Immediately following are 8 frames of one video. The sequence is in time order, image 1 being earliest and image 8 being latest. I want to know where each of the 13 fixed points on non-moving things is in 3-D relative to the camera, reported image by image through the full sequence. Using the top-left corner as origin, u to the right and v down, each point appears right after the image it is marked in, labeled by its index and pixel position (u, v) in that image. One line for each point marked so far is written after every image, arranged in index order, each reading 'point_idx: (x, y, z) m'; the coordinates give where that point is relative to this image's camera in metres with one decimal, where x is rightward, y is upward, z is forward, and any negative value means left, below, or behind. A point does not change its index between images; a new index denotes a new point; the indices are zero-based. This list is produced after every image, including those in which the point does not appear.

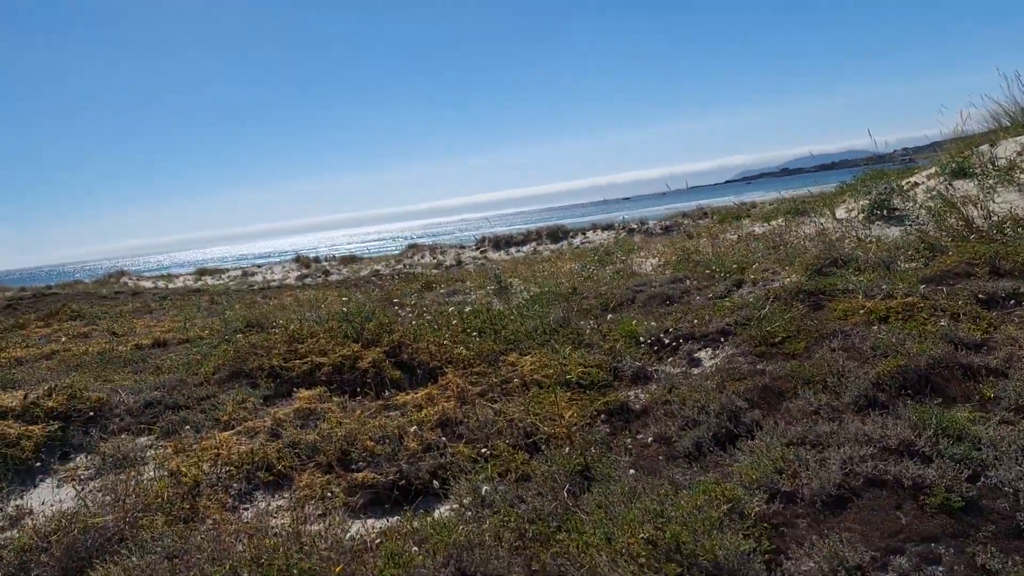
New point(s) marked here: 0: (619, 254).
0: (+2.0, +0.5, +9.5) m
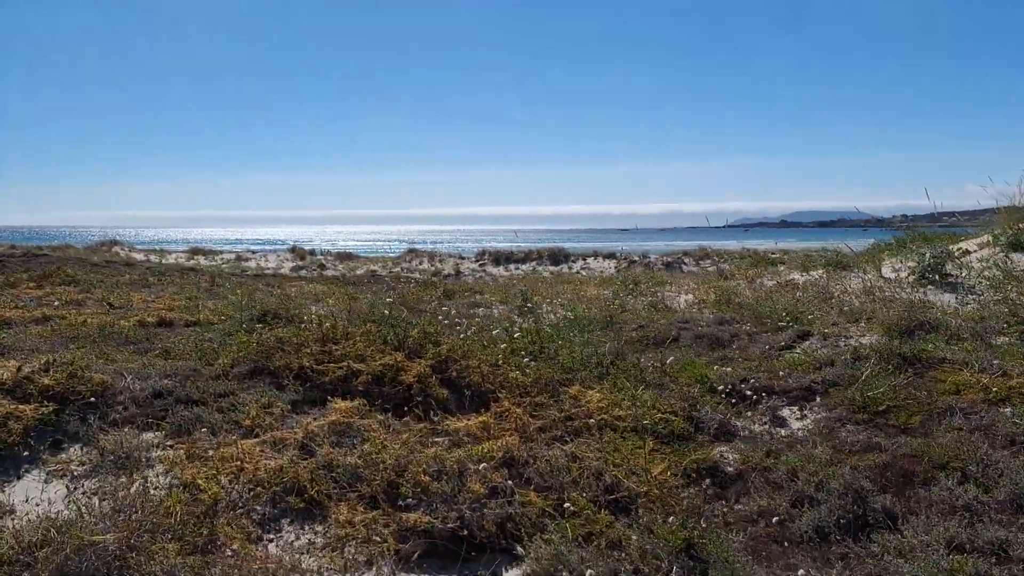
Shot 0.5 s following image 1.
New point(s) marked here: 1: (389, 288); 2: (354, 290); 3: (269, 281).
0: (+2.3, -0.1, +9.2) m
1: (-2.6, 0.0, +11.8) m
2: (-3.5, -0.1, +12.1) m
3: (-8.5, +0.3, +18.9) m
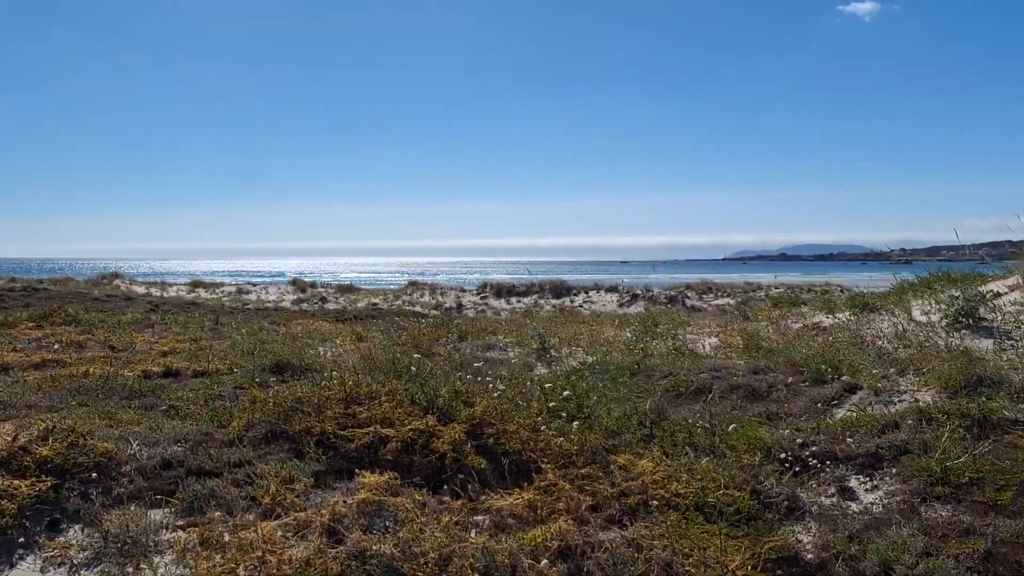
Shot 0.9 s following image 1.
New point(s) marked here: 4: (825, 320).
0: (+2.6, -0.8, +8.9) m
1: (-2.4, -0.9, +11.5) m
2: (-3.3, -0.9, +11.9) m
3: (-8.3, -1.0, +18.7) m
4: (+4.5, -0.5, +7.5) m
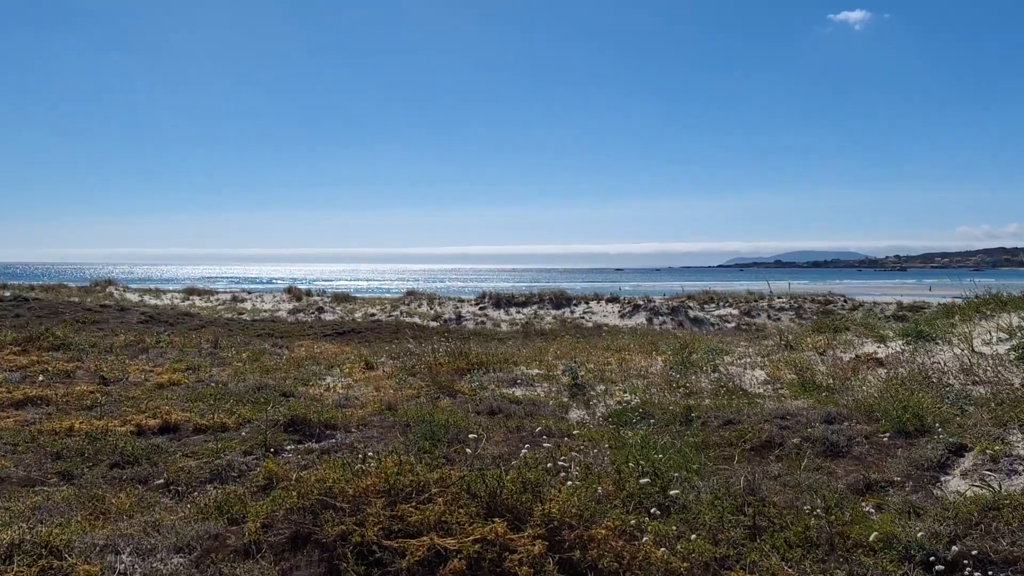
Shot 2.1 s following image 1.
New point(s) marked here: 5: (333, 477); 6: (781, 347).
0: (+2.9, -1.1, +8.4) m
1: (-2.1, -1.3, +10.9) m
2: (-3.0, -1.3, +11.3) m
3: (-8.1, -1.5, +18.1) m
4: (+4.8, -0.8, +6.9) m
5: (-0.9, -0.9, +2.7) m
6: (+4.2, -1.0, +8.3) m
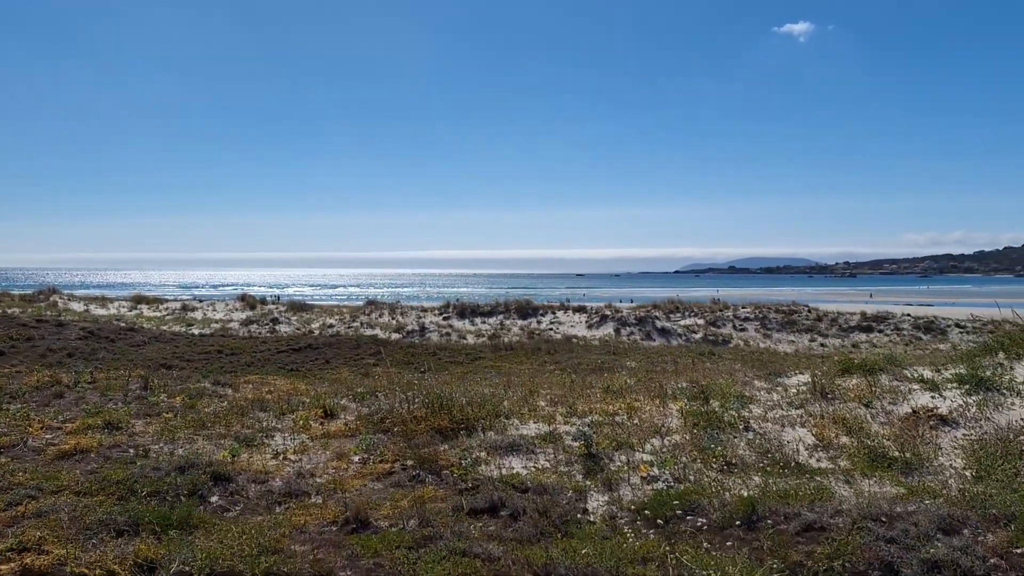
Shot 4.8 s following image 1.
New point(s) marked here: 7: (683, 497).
0: (+2.7, -1.6, +7.4) m
1: (-2.4, -1.8, +9.5) m
2: (-3.4, -1.9, +9.8) m
3: (-8.9, -2.1, +16.2) m
4: (+4.7, -1.3, +6.0) m
5: (-0.6, -1.4, +1.4) m
6: (+4.0, -1.4, +7.4) m
7: (+1.6, -2.0, +5.3) m
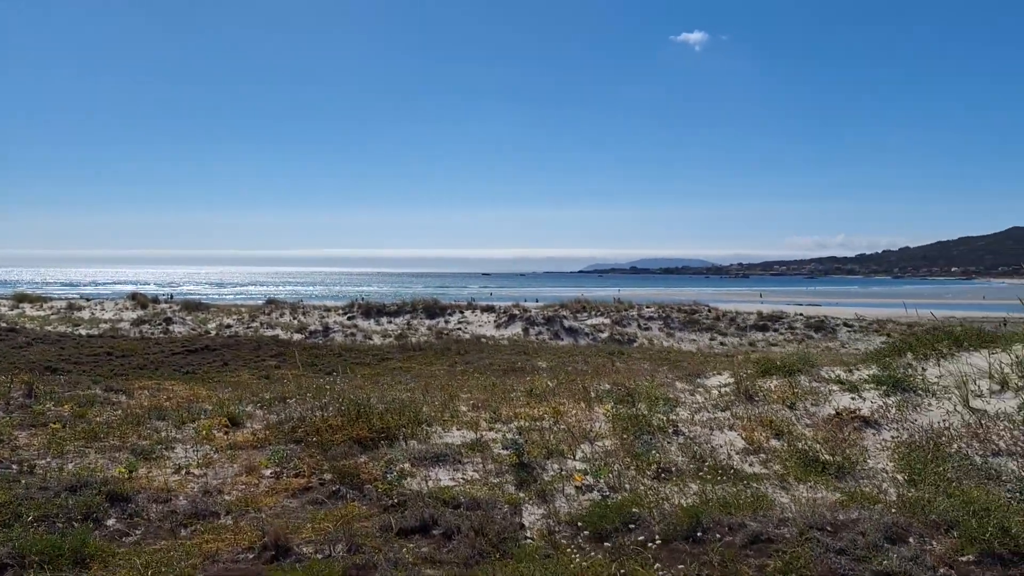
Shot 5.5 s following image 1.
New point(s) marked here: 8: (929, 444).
0: (+1.8, -1.6, +7.3) m
1: (-3.6, -1.8, +8.7) m
2: (-4.5, -1.9, +8.9) m
3: (-10.8, -2.2, +14.6) m
4: (+4.0, -1.3, +6.2) m
5: (-0.7, -1.4, +0.9) m
6: (+3.1, -1.5, +7.5) m
7: (+1.0, -2.1, +5.1) m
8: (+3.7, -1.4, +4.8) m
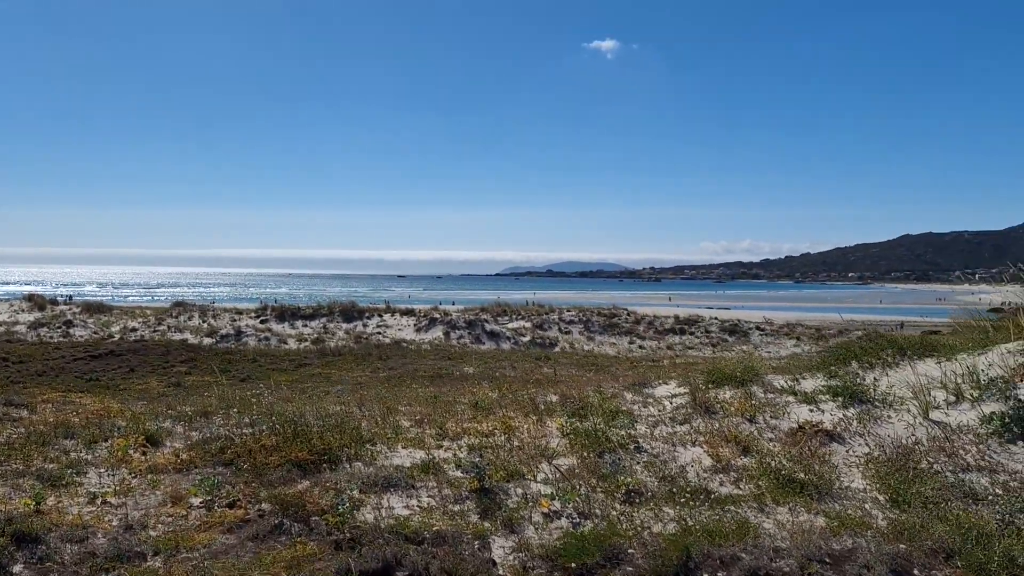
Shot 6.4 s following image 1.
0: (+1.4, -1.8, +7.1) m
1: (-4.2, -2.0, +8.0) m
2: (-5.1, -2.1, +8.0) m
3: (-12.0, -2.4, +12.9) m
4: (+3.7, -1.5, +6.3) m
5: (-0.5, -1.5, +0.5) m
6: (+2.6, -1.6, +7.4) m
7: (+0.8, -2.2, +4.8) m
8: (+3.5, -1.5, +4.8) m
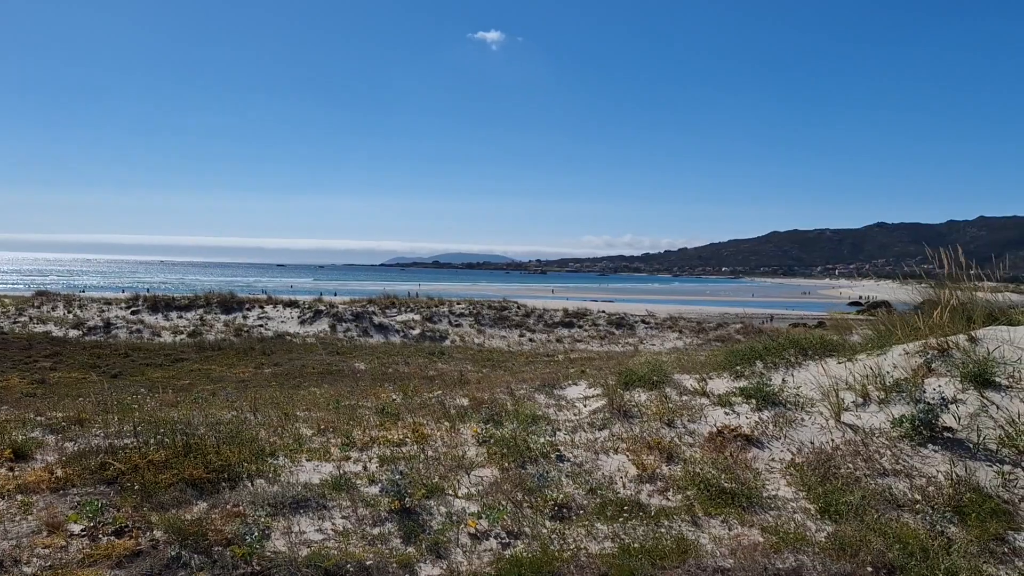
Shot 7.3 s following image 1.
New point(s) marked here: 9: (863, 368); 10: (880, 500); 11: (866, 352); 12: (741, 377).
0: (+0.4, -1.9, +6.8) m
1: (-5.2, -2.0, +6.8) m
2: (-6.1, -2.1, +6.7) m
3: (-13.7, -2.3, +10.4) m
4: (+2.8, -1.6, +6.4) m
5: (-0.3, -1.7, 0.0) m
6: (+1.6, -1.7, +7.4) m
7: (+0.2, -2.3, +4.5) m
8: (+2.9, -1.6, +4.9) m
9: (+4.6, -1.0, +7.1) m
10: (+2.9, -1.7, +4.4) m
11: (+5.3, -1.0, +8.2) m
12: (+3.8, -1.3, +8.9) m
